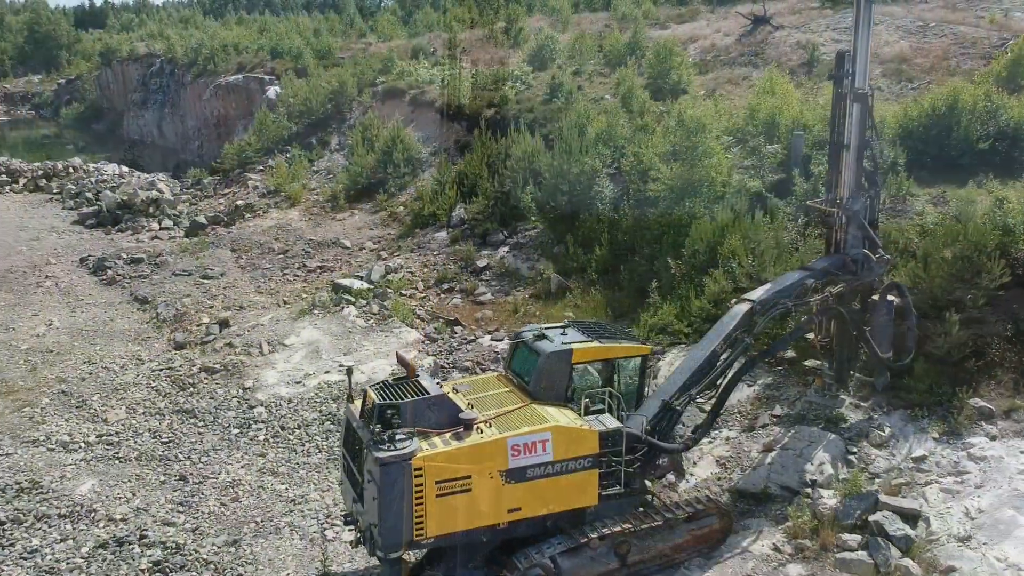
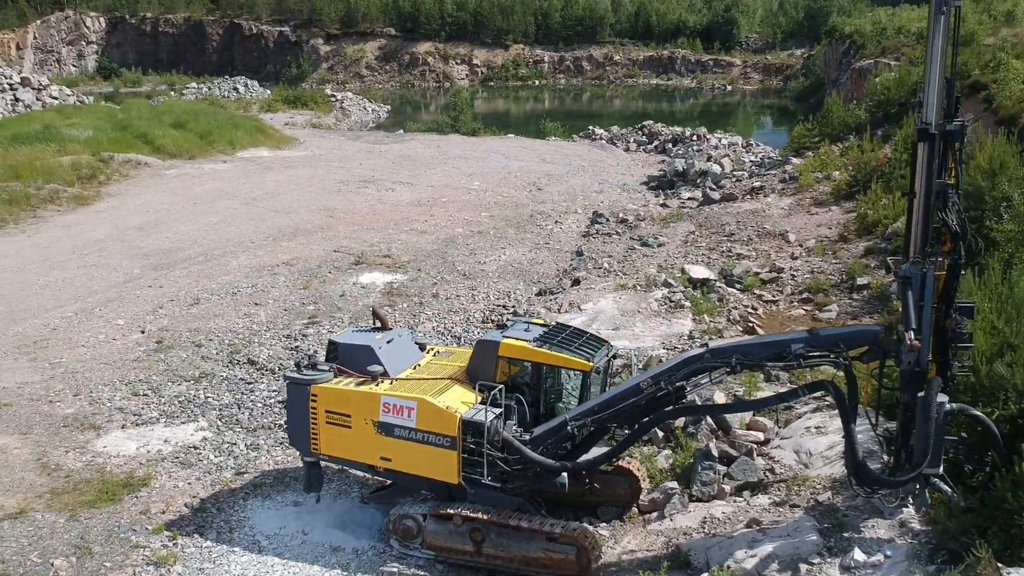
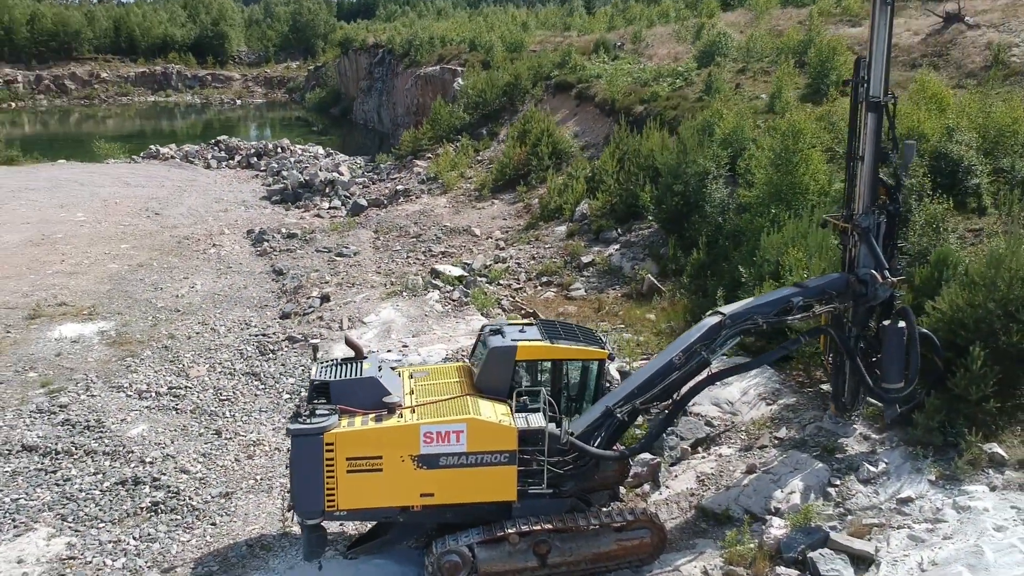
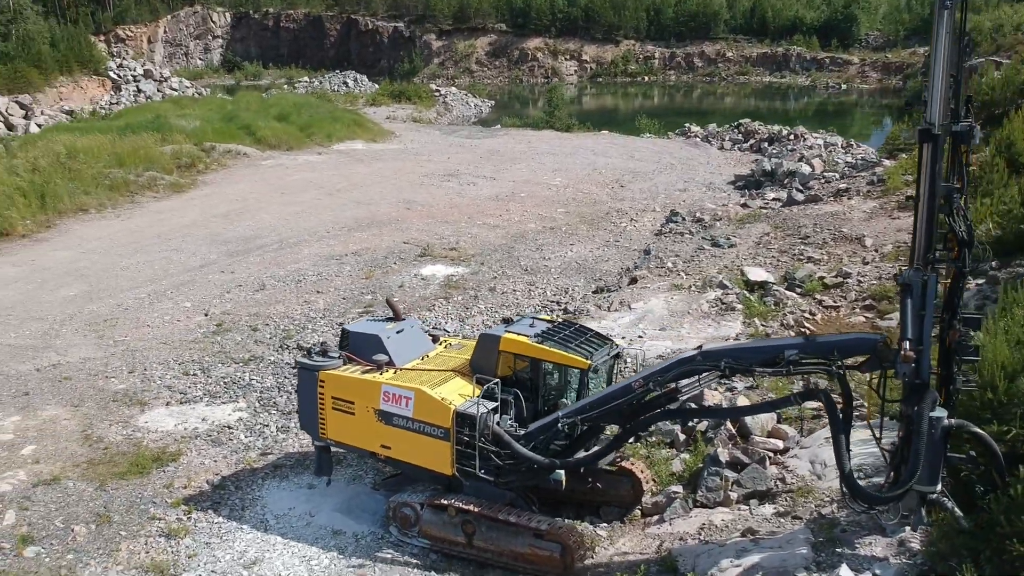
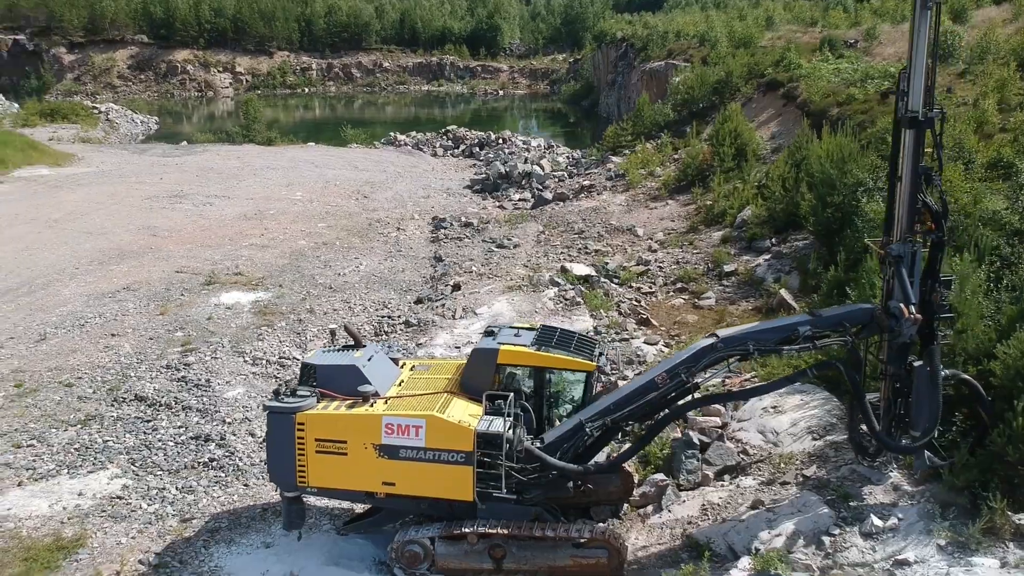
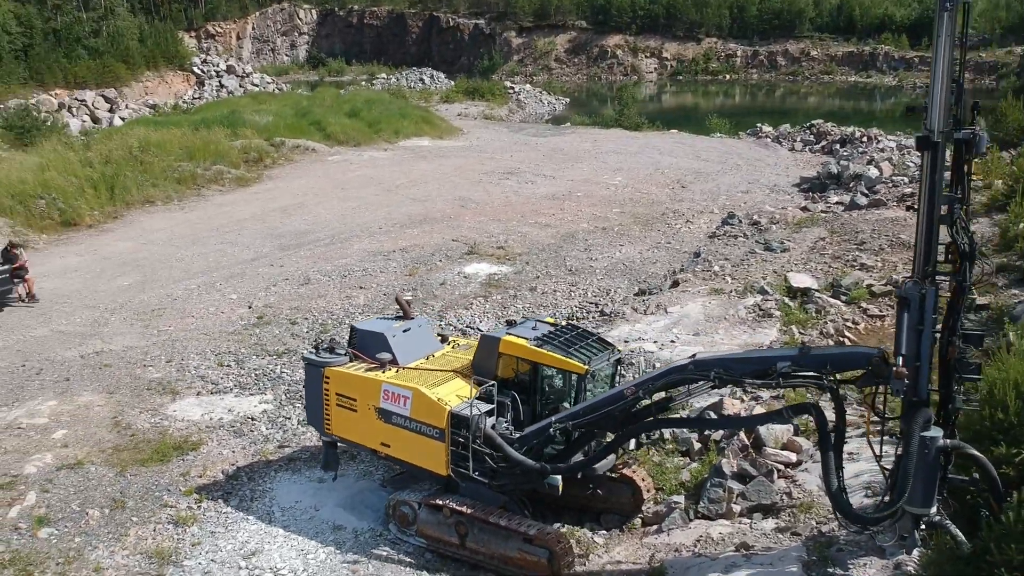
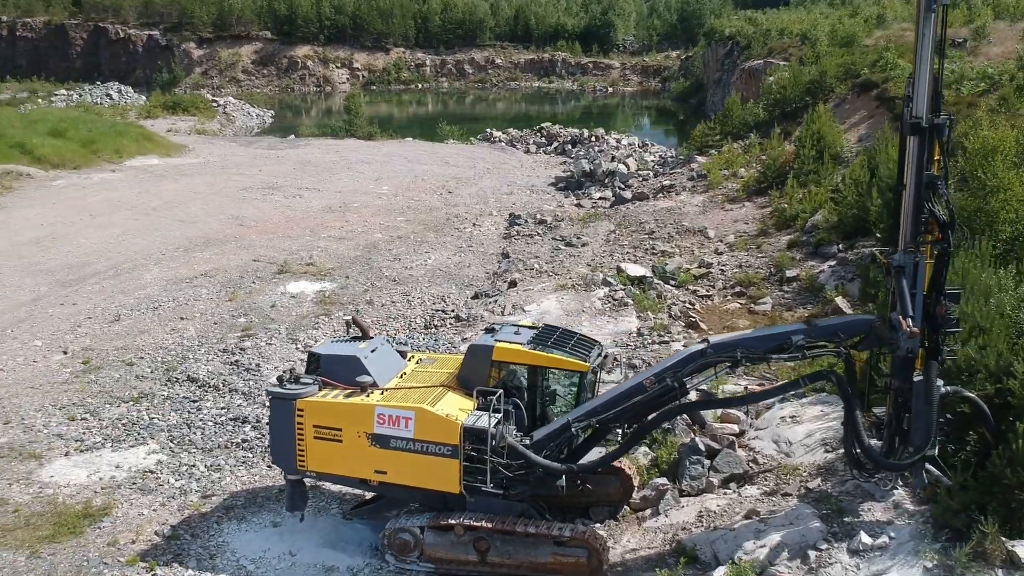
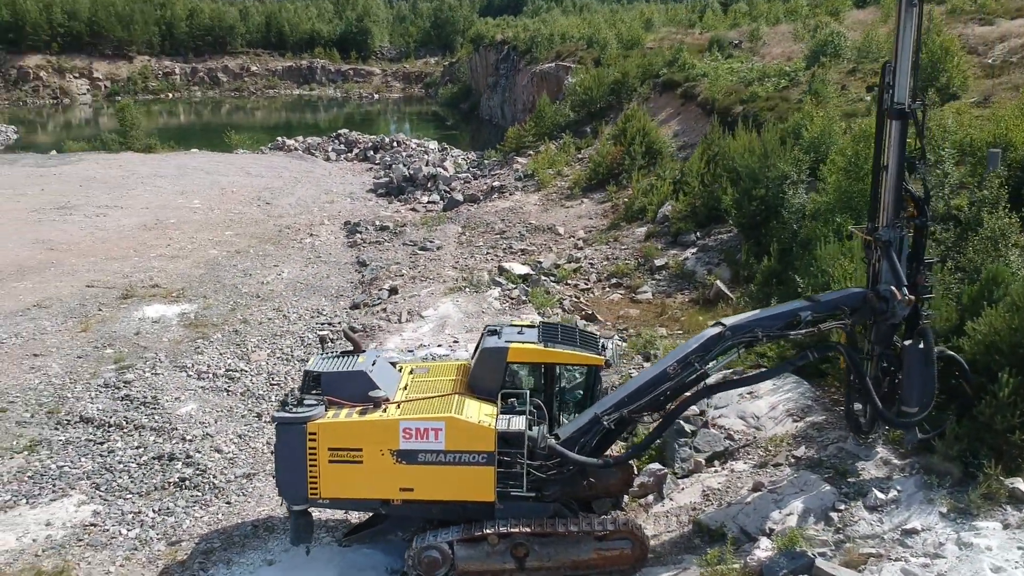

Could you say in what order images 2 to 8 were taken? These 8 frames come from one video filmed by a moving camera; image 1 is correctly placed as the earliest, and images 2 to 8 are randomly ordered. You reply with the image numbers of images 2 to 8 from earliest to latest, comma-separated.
3, 8, 5, 7, 2, 4, 6
